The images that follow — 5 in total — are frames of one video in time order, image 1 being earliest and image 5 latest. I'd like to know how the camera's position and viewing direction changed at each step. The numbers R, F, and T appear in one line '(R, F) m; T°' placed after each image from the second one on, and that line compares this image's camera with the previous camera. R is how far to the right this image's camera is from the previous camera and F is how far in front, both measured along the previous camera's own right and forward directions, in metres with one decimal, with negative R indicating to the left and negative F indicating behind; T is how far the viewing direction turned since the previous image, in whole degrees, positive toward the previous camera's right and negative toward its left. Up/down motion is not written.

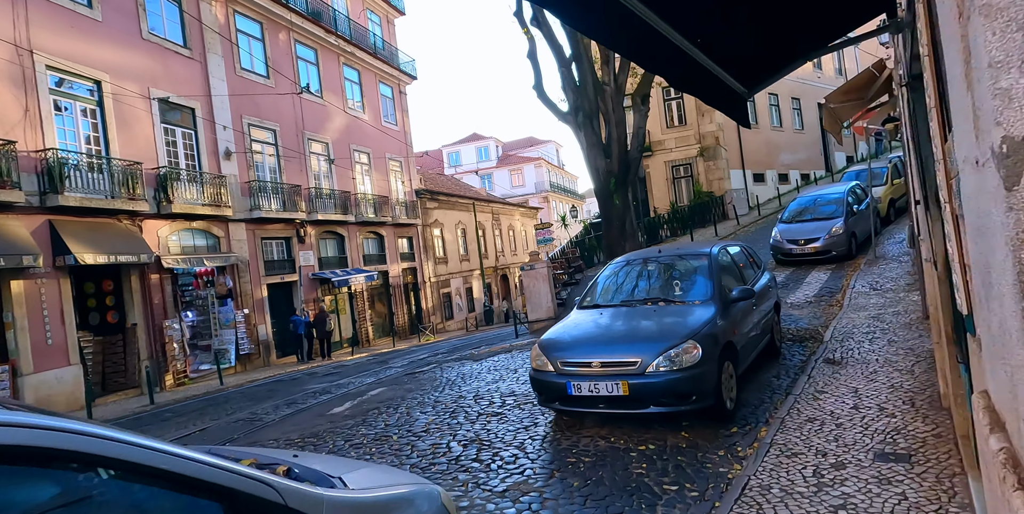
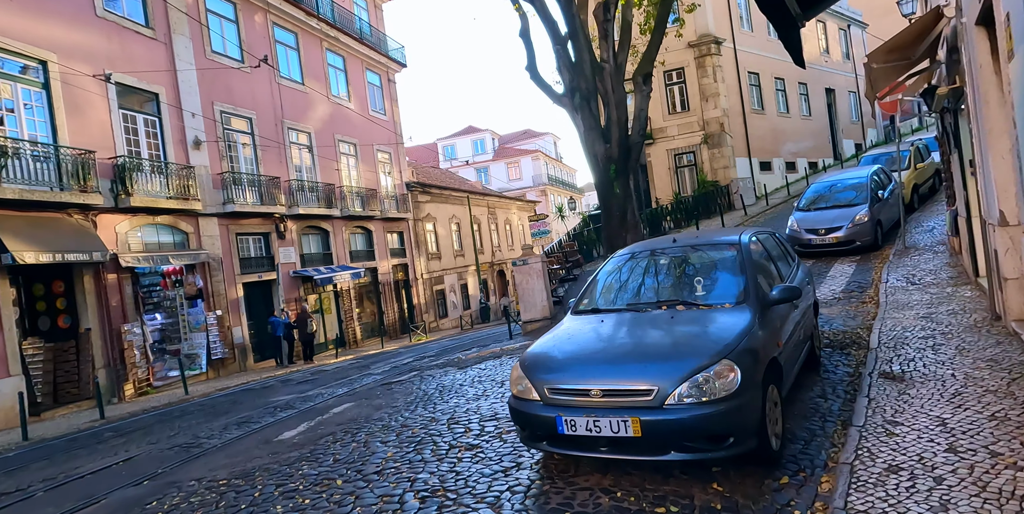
(+0.2, +1.4) m; 0°
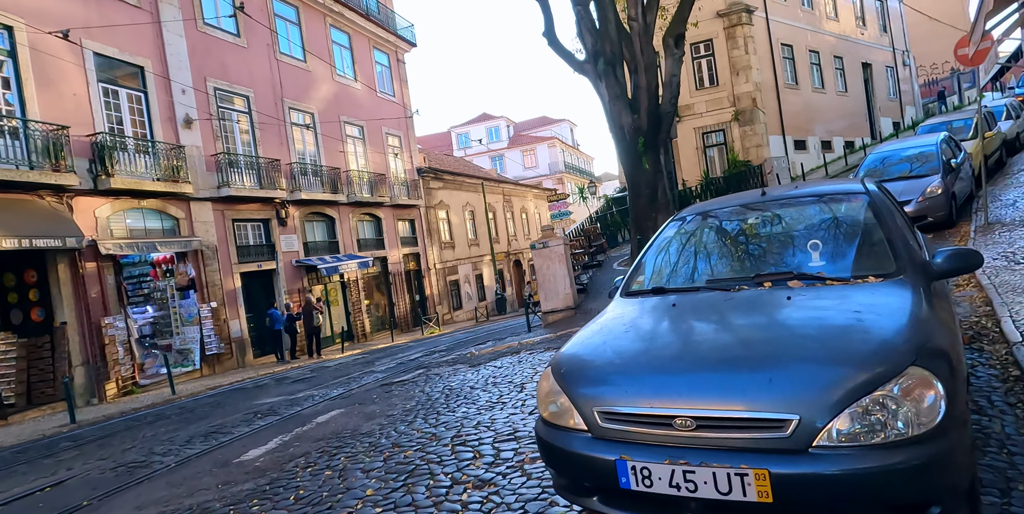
(-0.1, +1.6) m; -1°
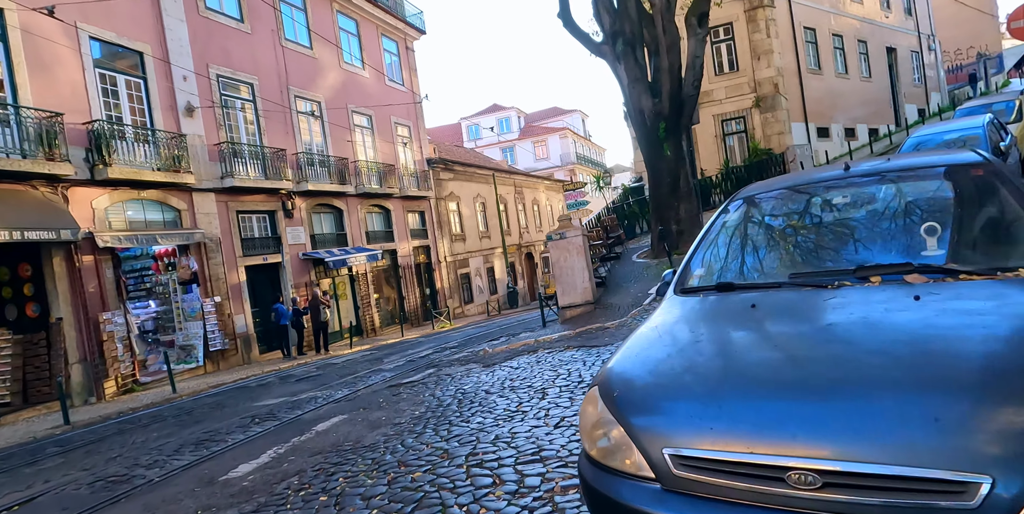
(-0.1, +0.7) m; -1°
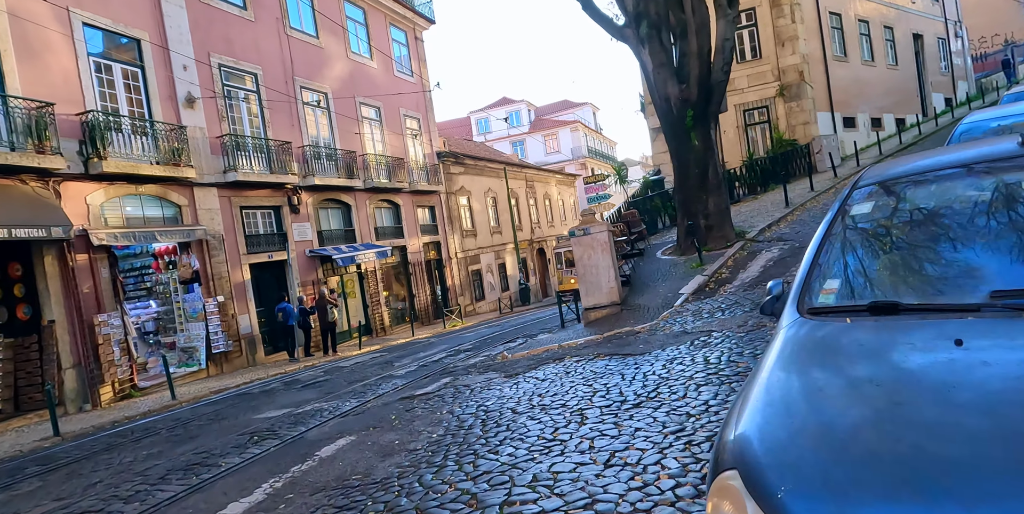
(-0.2, +0.8) m; -1°
